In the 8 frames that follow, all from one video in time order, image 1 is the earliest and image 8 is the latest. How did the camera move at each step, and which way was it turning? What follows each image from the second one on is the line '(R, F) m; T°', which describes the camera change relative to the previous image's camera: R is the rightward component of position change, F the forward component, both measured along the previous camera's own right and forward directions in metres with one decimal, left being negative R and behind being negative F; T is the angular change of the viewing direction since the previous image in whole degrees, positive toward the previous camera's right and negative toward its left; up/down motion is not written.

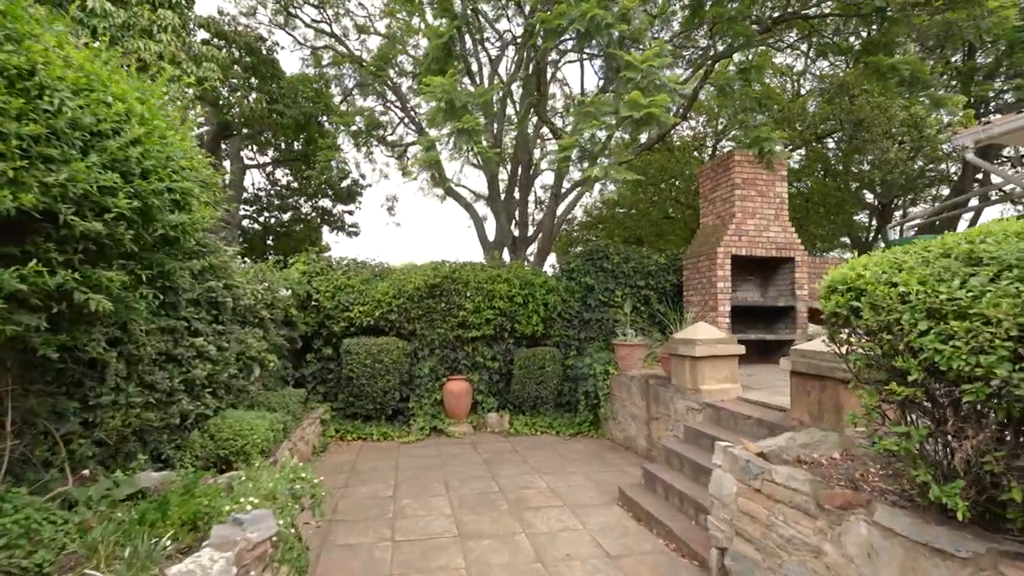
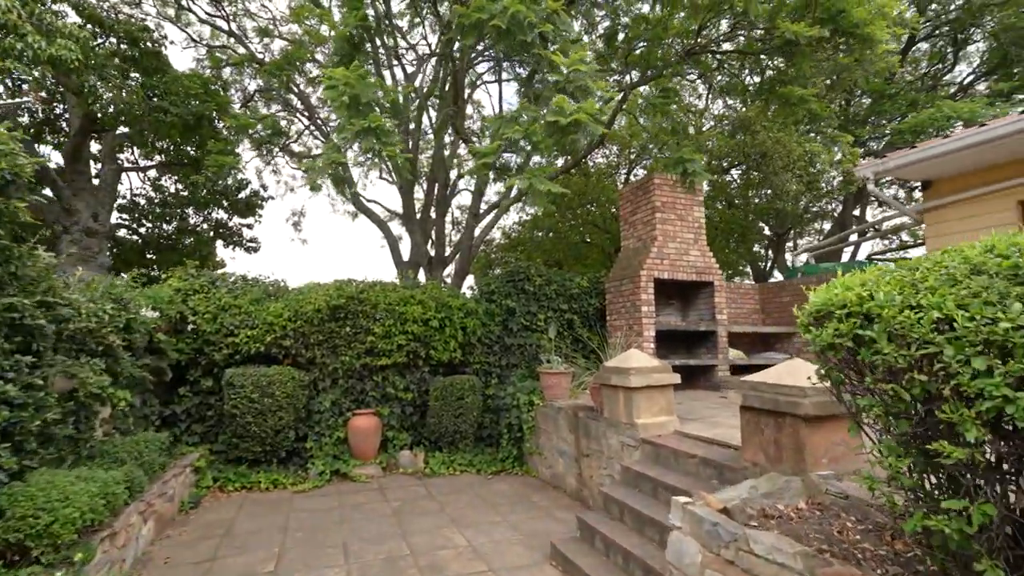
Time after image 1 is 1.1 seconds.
(0.0, +0.5) m; +9°
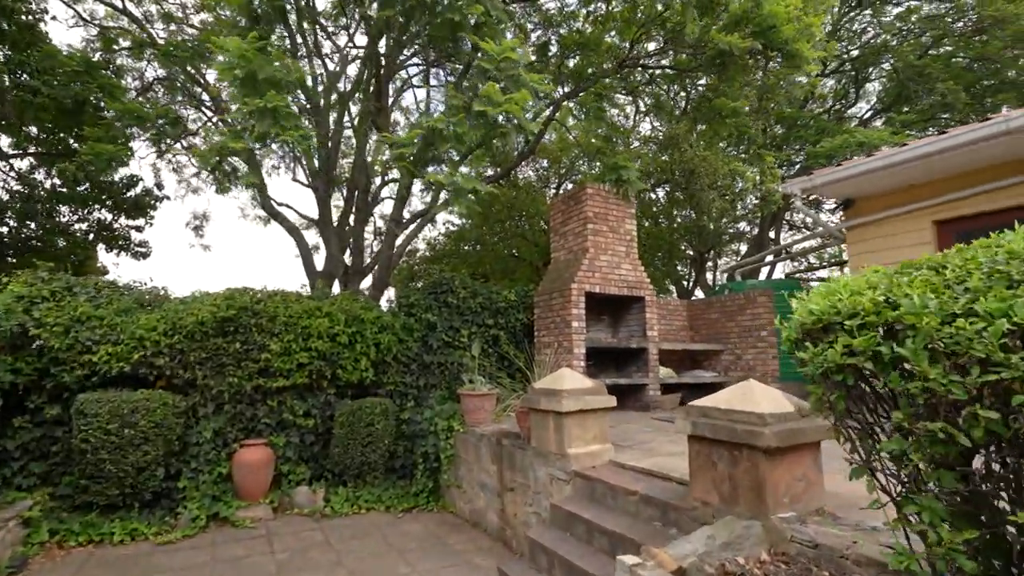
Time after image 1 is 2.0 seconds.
(+0.1, +0.5) m; +8°
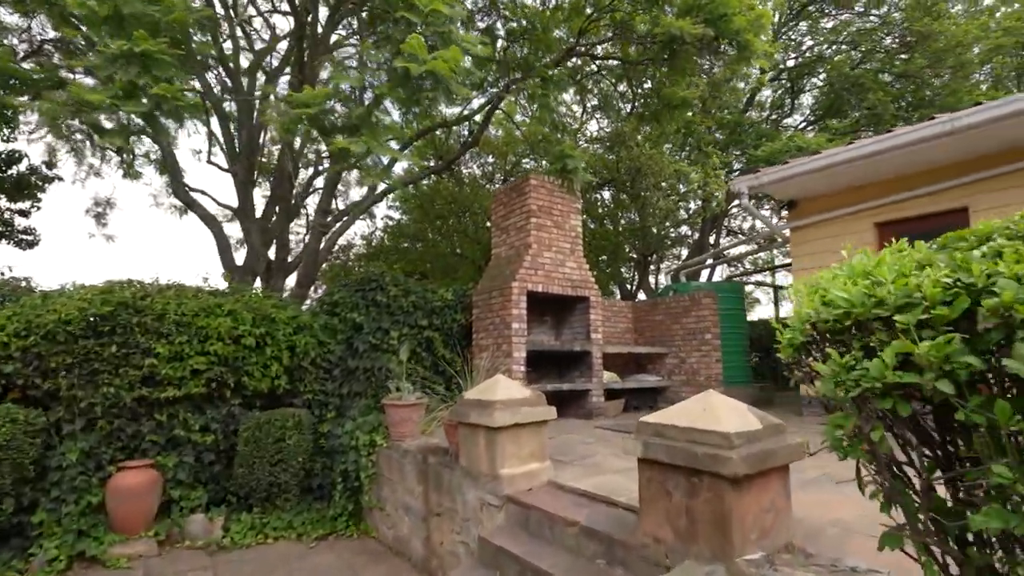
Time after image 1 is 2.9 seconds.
(+0.1, +0.5) m; +6°
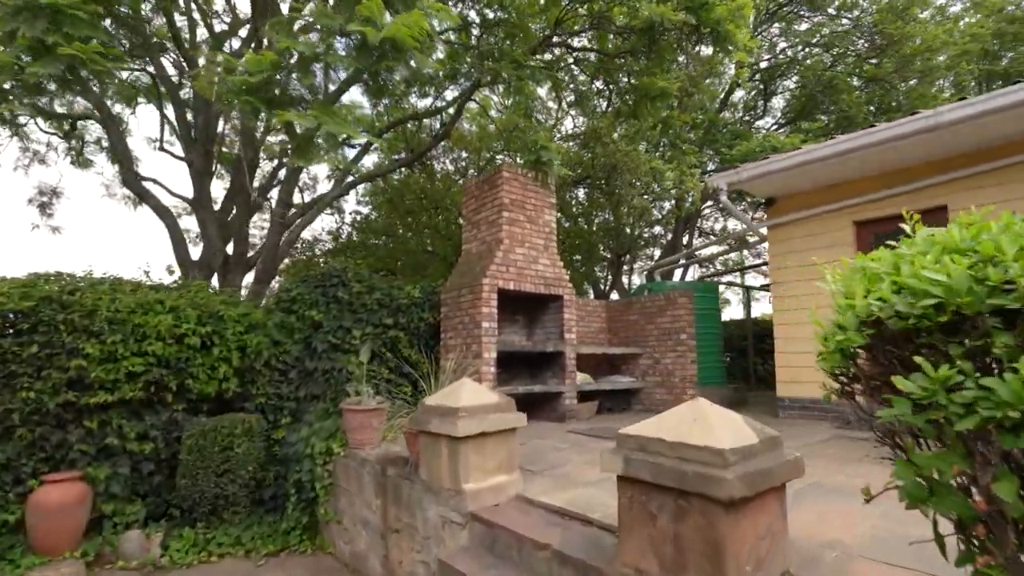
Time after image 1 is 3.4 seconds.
(0.0, +0.3) m; +3°
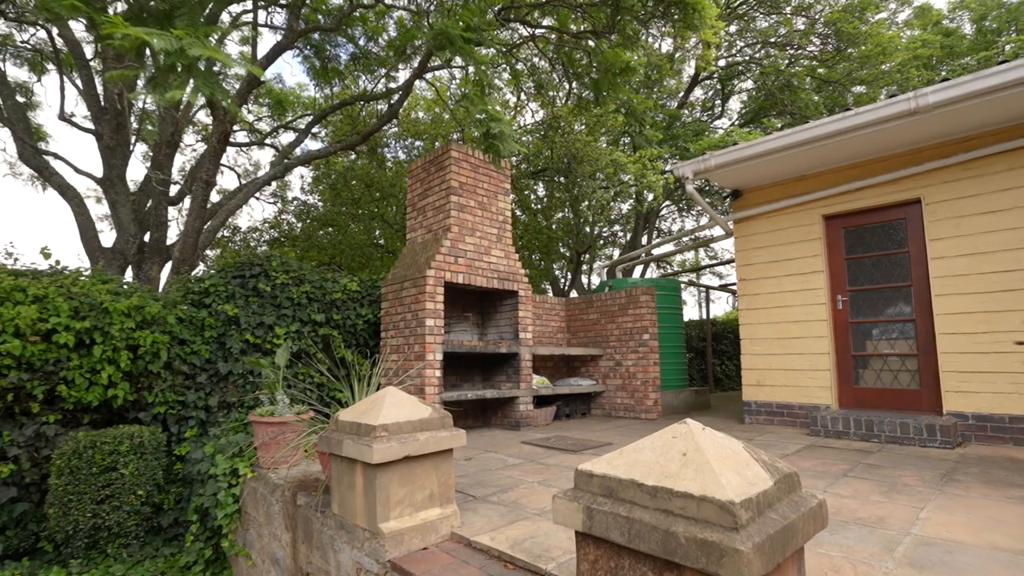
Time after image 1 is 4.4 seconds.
(+0.1, +0.5) m; +4°
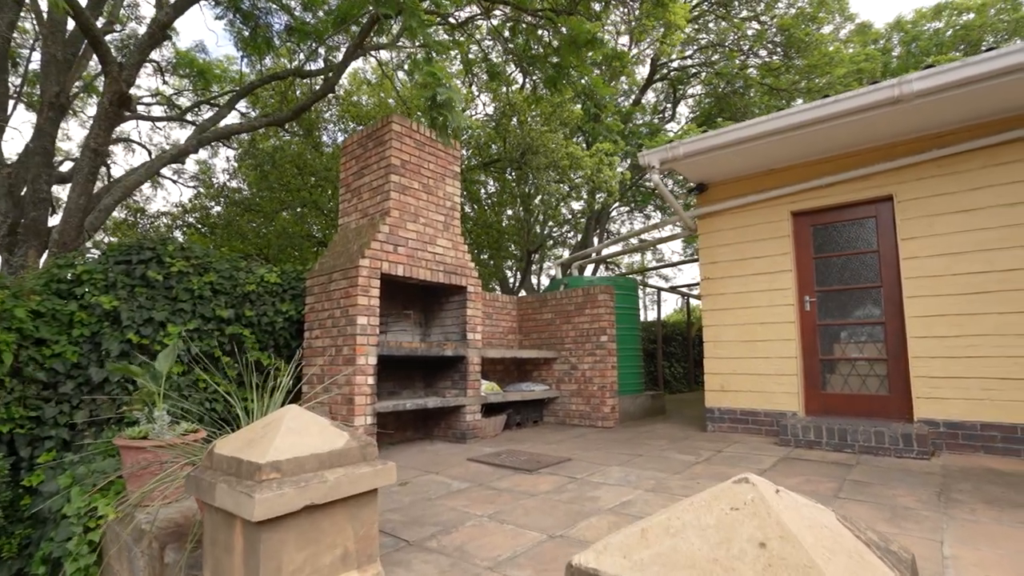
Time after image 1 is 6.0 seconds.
(0.0, +0.6) m; +6°
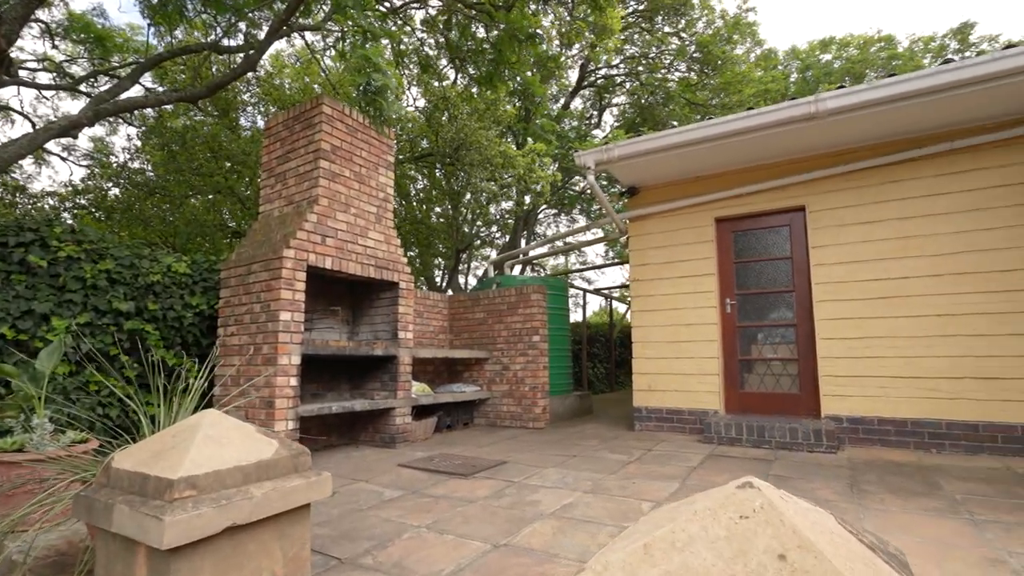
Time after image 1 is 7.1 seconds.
(-0.1, +0.1) m; +8°
